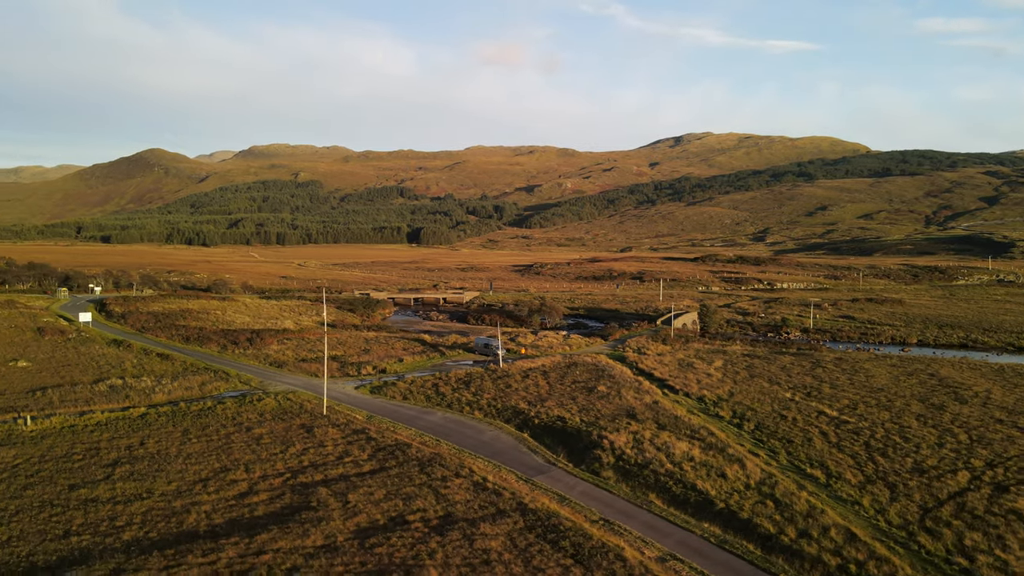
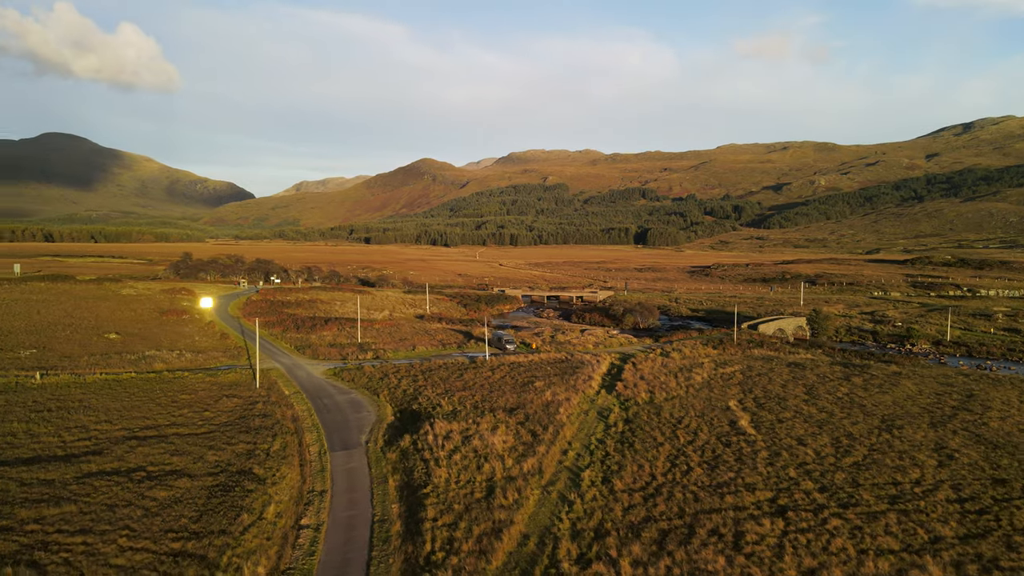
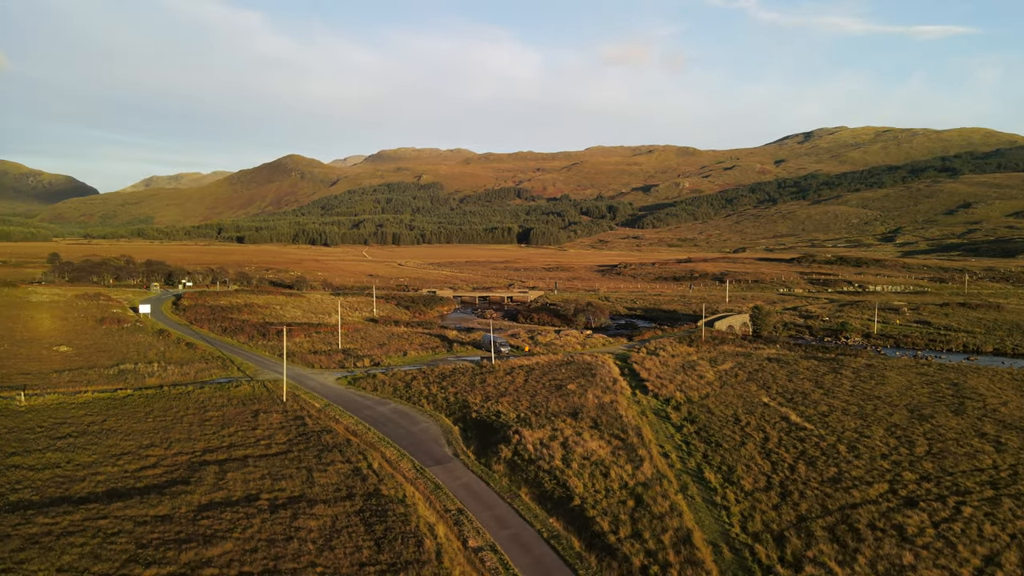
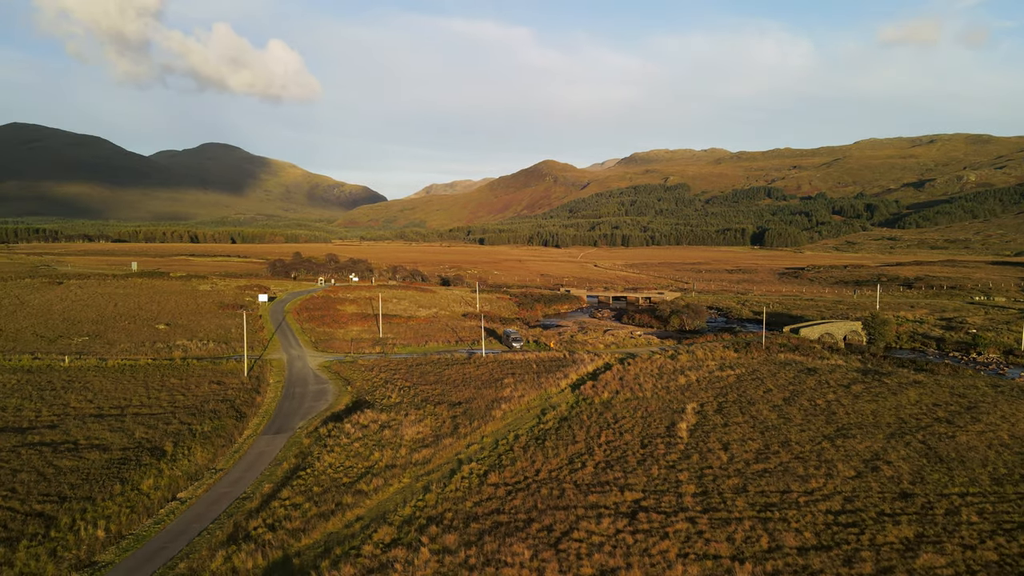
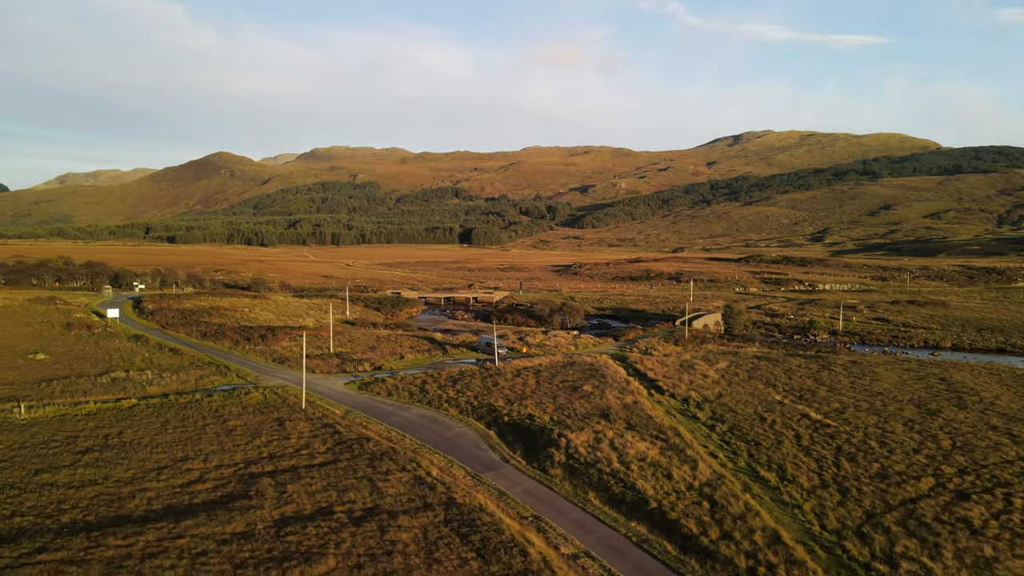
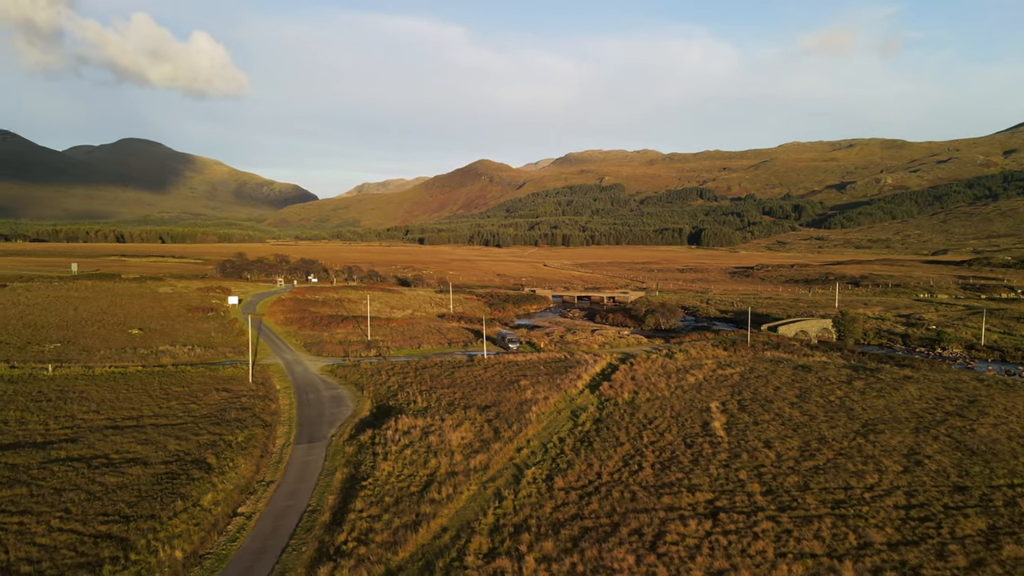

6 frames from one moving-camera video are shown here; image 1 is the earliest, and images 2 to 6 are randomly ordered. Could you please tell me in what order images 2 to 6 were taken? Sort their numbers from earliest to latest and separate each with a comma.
5, 3, 2, 6, 4
